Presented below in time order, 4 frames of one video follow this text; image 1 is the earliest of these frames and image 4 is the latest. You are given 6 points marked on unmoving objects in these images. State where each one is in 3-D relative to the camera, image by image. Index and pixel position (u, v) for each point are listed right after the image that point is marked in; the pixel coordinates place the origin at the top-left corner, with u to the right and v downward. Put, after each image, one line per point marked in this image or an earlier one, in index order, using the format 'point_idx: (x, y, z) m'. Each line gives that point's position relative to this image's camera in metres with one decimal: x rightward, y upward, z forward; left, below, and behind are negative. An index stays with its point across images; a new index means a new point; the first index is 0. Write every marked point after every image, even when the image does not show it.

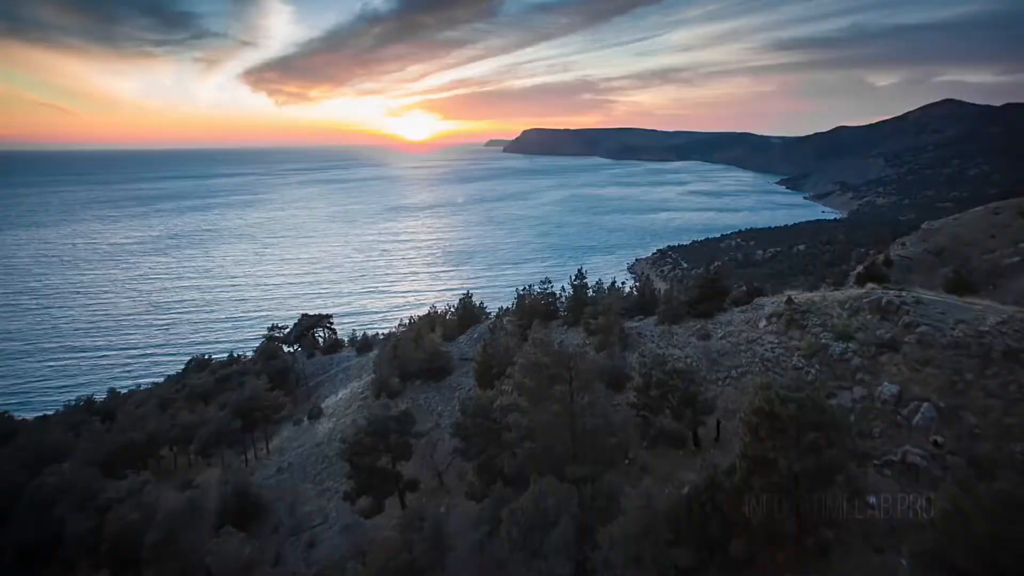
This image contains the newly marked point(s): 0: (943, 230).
0: (+7.0, +0.9, +15.1) m
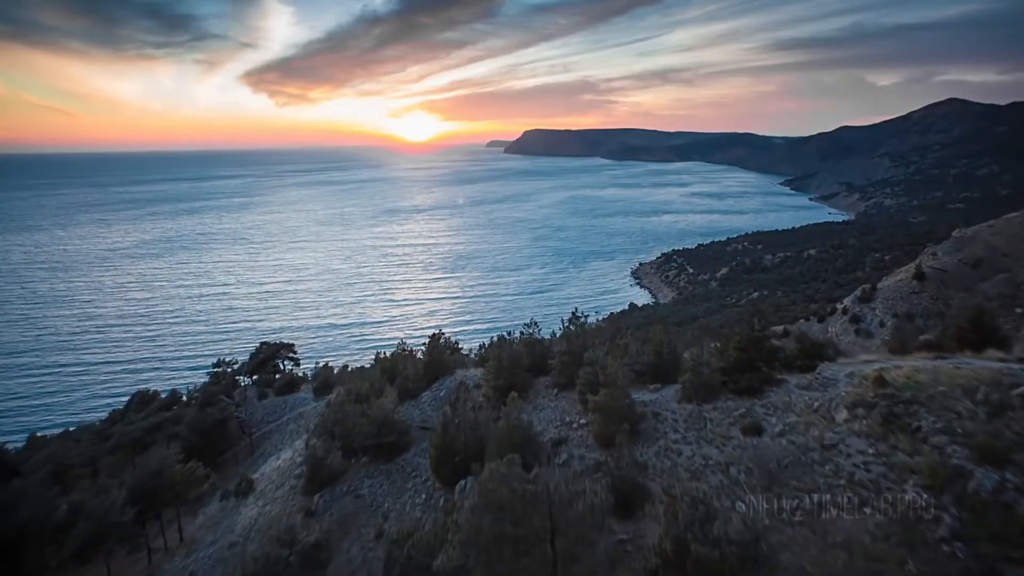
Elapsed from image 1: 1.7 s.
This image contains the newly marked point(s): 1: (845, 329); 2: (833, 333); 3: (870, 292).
0: (+6.9, +0.7, +13.9) m
1: (+4.7, -0.6, +13.4) m
2: (+4.6, -0.7, +13.6) m
3: (+5.3, -0.1, +13.9) m
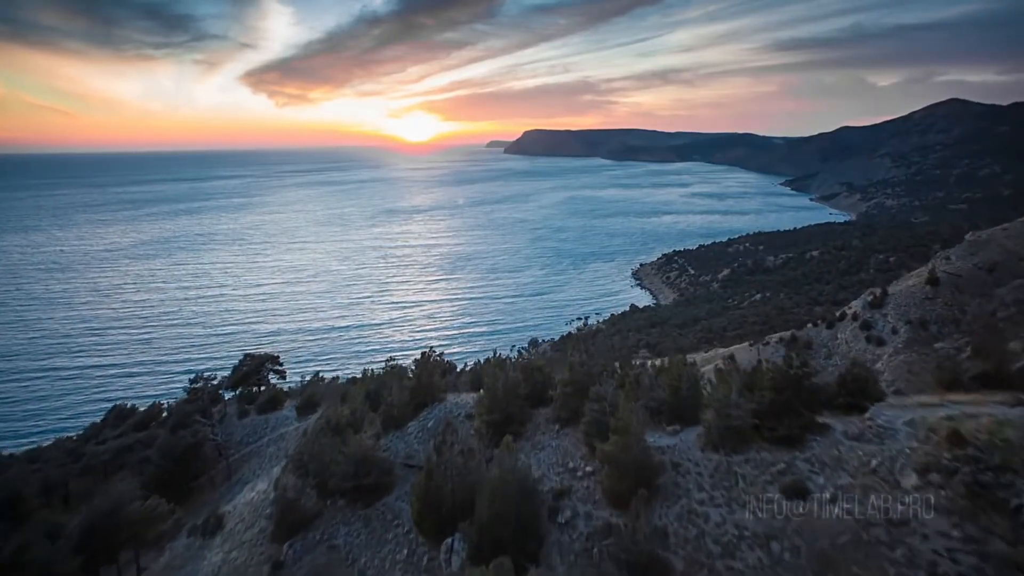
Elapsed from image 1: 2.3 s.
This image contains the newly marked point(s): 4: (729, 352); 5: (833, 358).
0: (+6.9, +0.7, +13.5) m
1: (+4.7, -0.7, +12.9) m
2: (+4.6, -0.7, +13.1) m
3: (+5.3, -0.1, +13.5) m
4: (+3.7, -1.1, +16.1) m
5: (+4.3, -1.0, +12.7) m
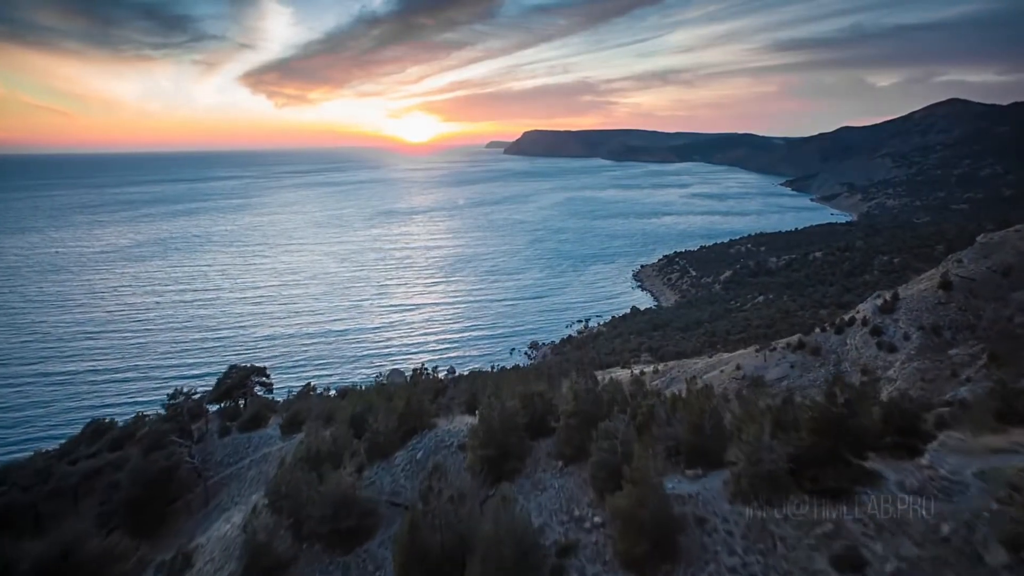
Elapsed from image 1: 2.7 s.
0: (+6.9, +0.6, +13.1) m
1: (+4.7, -0.7, +12.5) m
2: (+4.6, -0.8, +12.8) m
3: (+5.3, -0.2, +13.1) m
4: (+3.7, -1.2, +15.7) m
5: (+4.3, -1.0, +12.4) m
